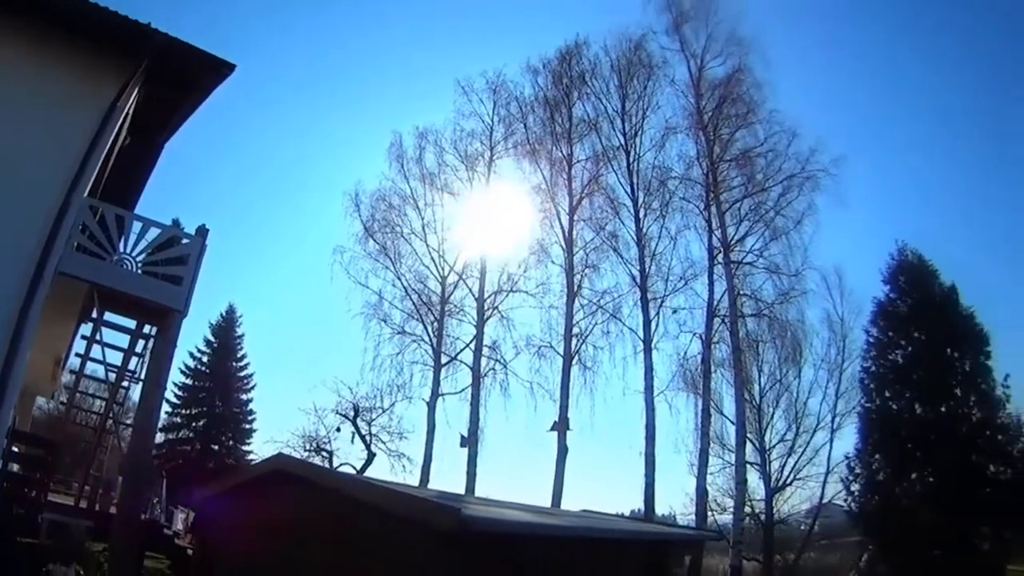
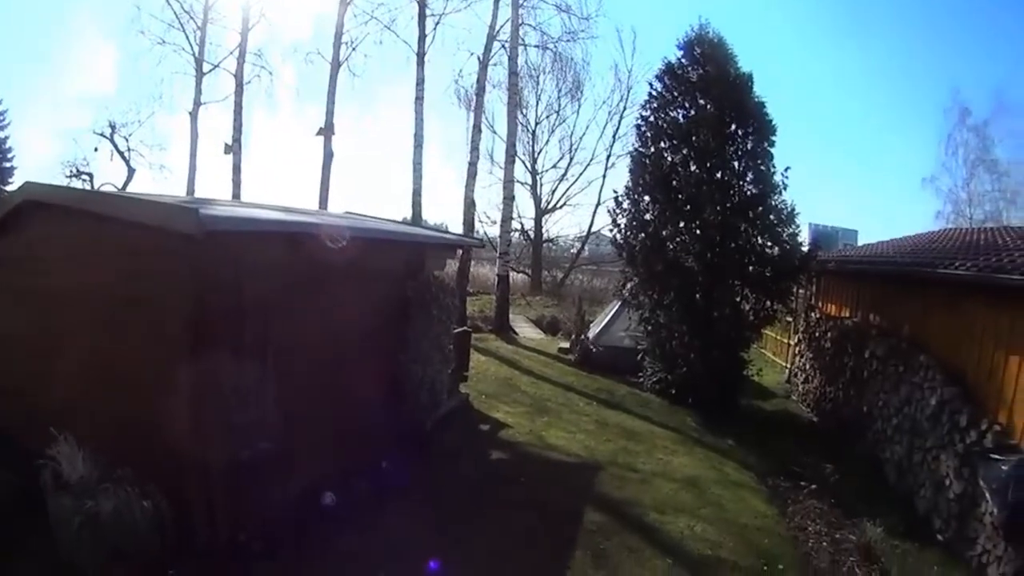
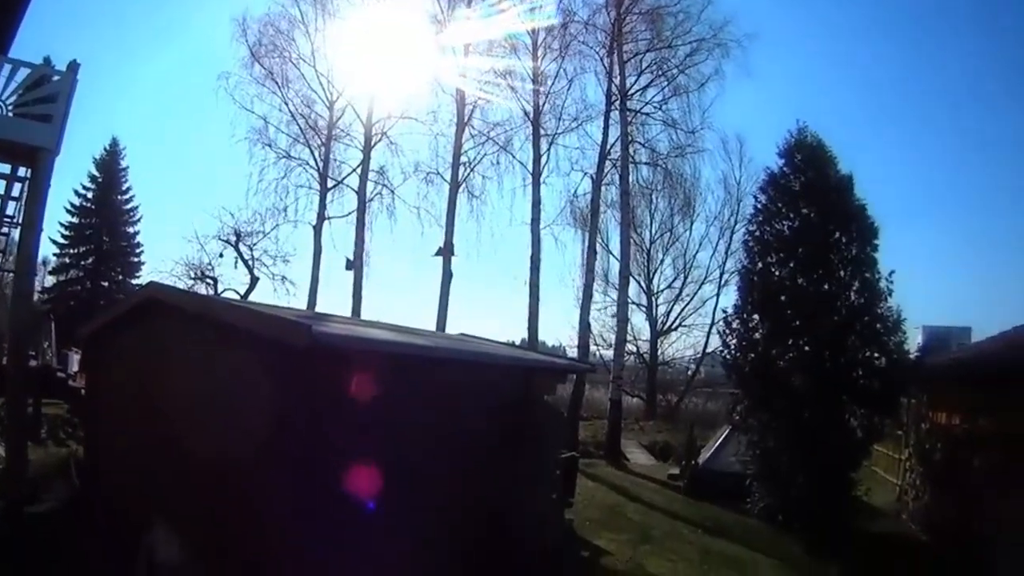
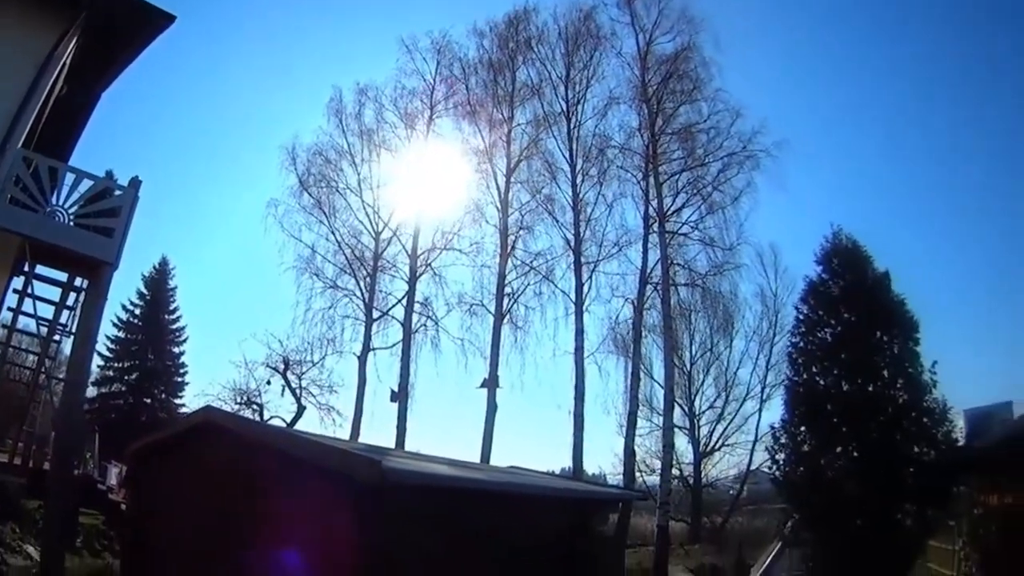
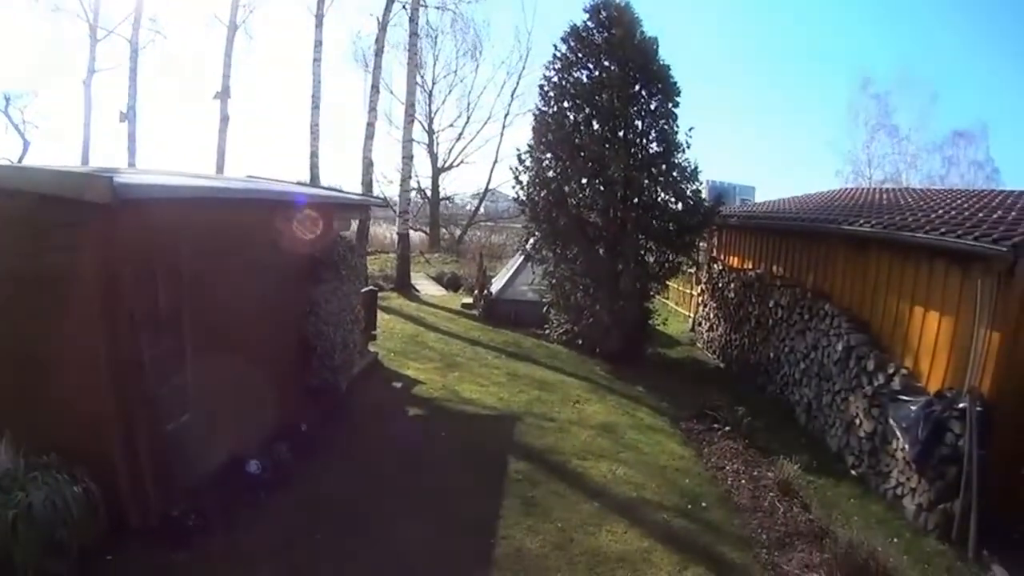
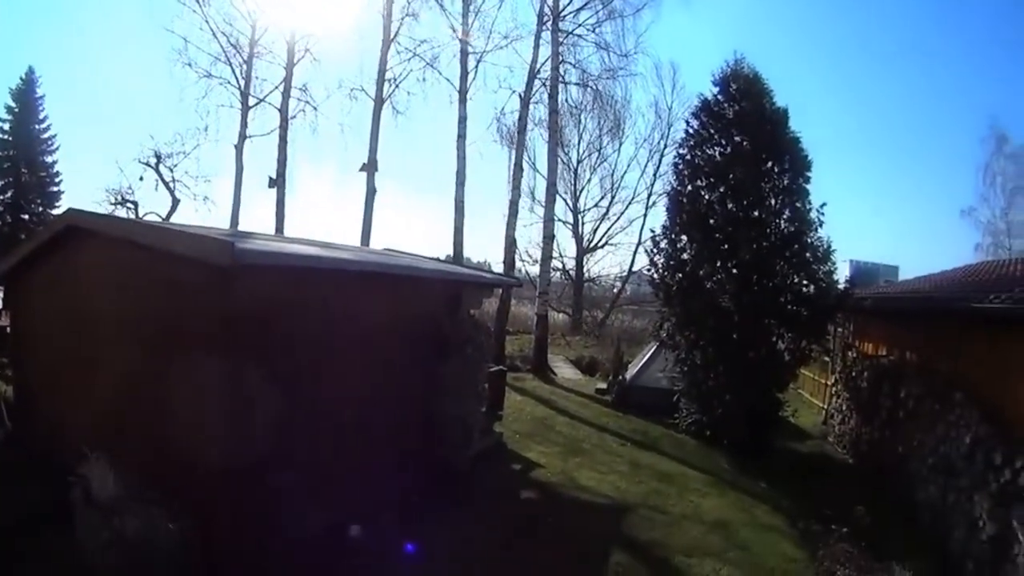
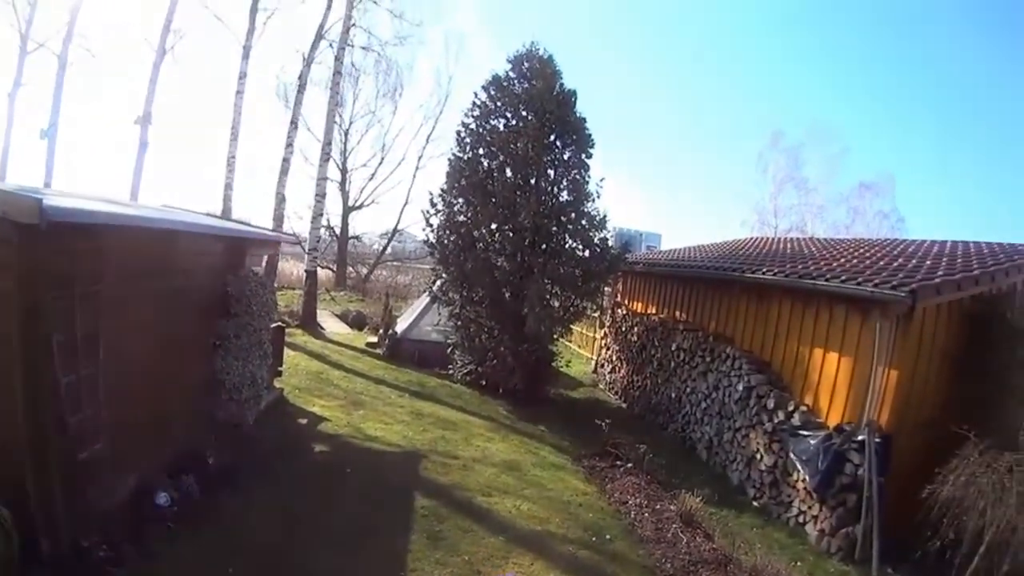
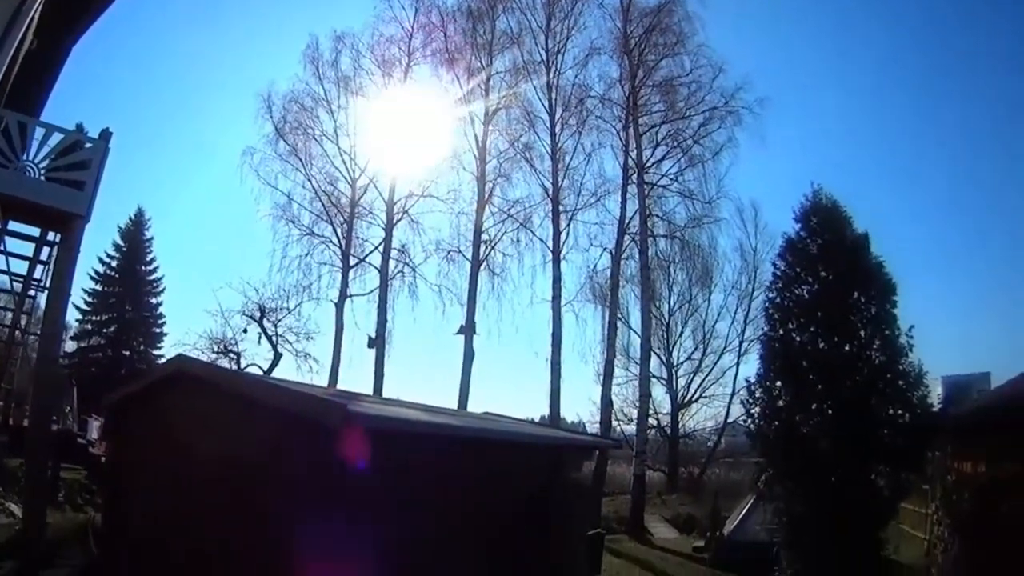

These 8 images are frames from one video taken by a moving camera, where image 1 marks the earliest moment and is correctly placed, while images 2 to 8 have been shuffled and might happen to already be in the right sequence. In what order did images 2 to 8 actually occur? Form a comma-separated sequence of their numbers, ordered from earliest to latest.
4, 8, 3, 6, 2, 5, 7
